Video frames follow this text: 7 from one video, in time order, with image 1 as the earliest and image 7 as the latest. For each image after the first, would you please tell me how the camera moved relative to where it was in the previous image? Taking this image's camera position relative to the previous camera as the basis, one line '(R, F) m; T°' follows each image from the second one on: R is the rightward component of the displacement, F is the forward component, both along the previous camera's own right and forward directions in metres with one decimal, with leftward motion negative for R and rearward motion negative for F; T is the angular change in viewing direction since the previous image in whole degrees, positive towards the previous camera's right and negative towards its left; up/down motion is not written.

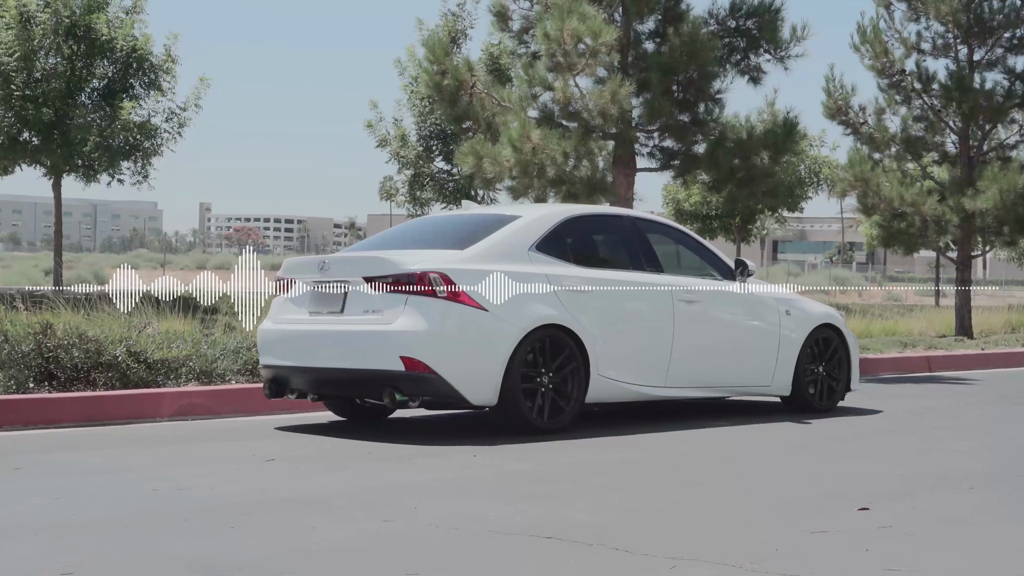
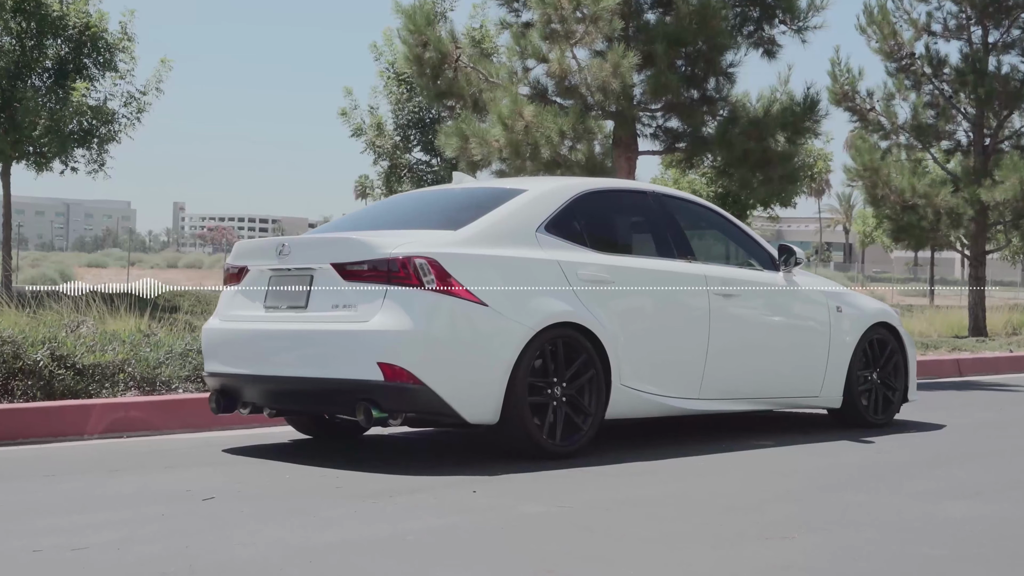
(-0.1, +1.6) m; +1°
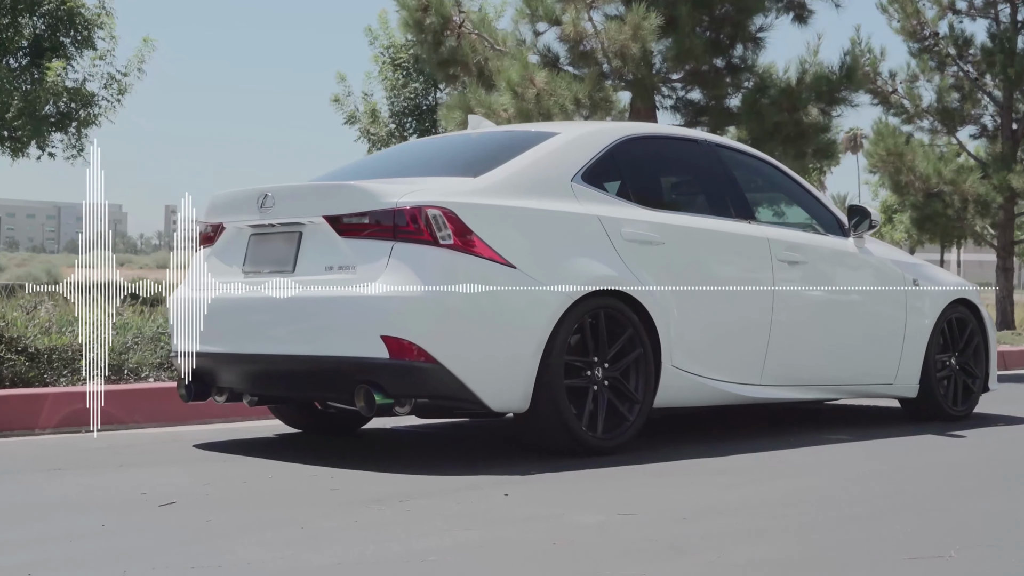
(-0.2, +1.2) m; 0°
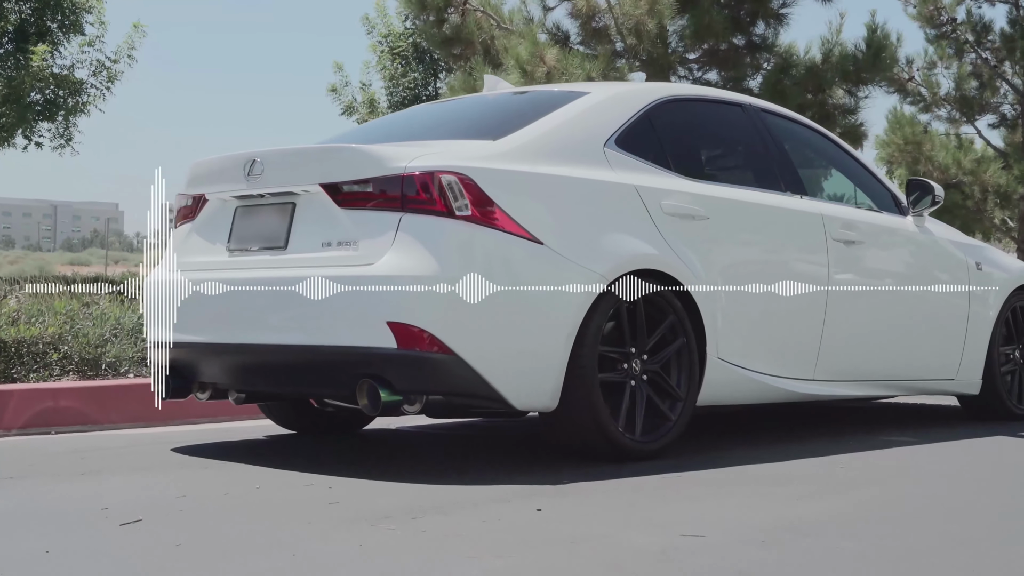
(-0.1, +0.7) m; 0°
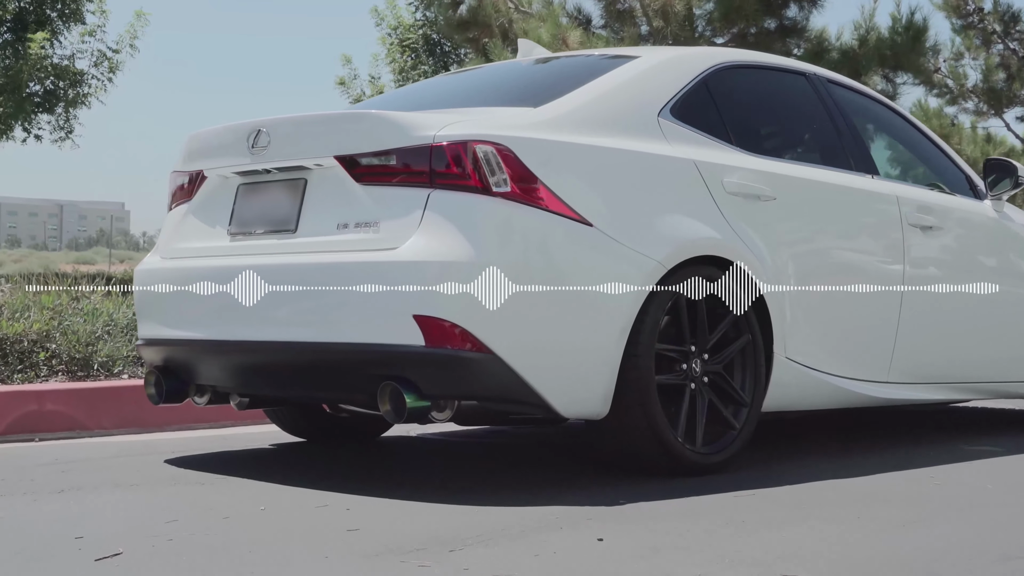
(-0.1, +0.6) m; 0°
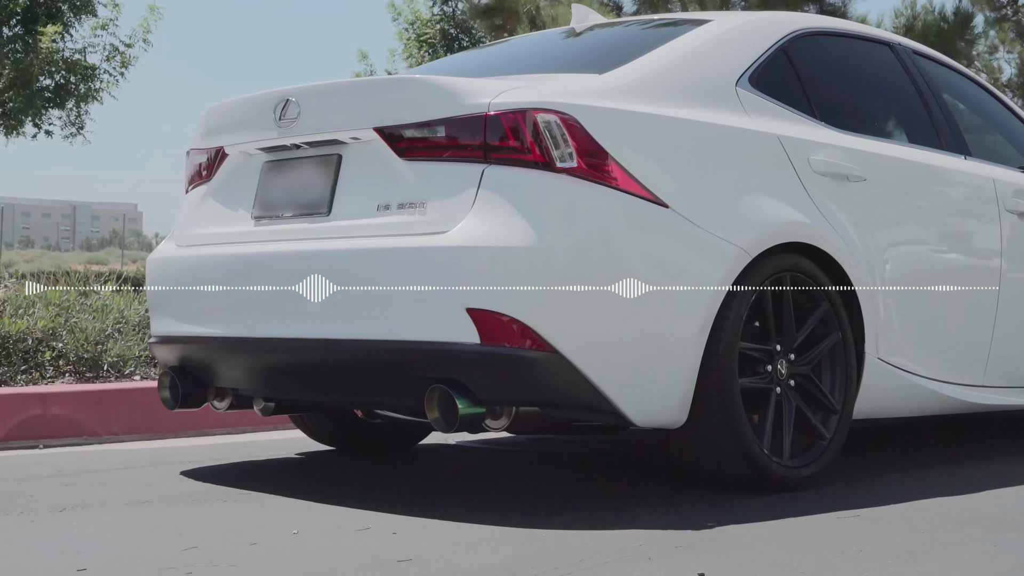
(-0.1, +0.5) m; 0°
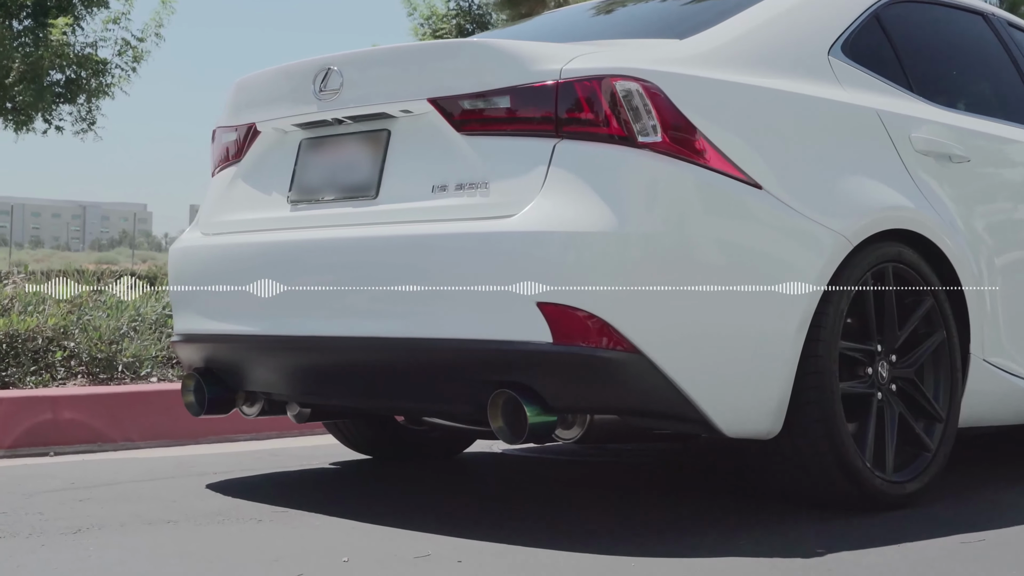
(-0.1, +0.4) m; 0°
